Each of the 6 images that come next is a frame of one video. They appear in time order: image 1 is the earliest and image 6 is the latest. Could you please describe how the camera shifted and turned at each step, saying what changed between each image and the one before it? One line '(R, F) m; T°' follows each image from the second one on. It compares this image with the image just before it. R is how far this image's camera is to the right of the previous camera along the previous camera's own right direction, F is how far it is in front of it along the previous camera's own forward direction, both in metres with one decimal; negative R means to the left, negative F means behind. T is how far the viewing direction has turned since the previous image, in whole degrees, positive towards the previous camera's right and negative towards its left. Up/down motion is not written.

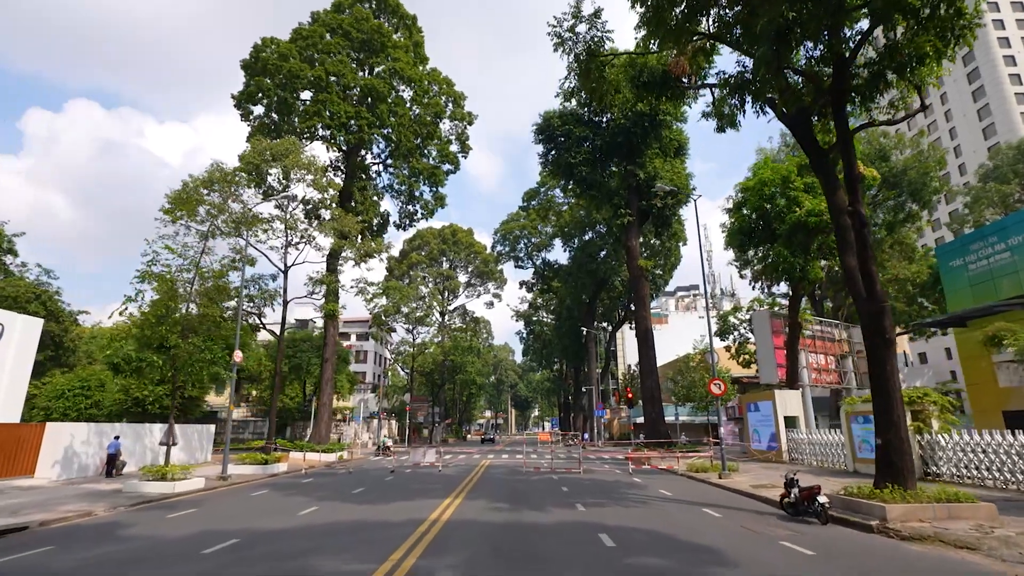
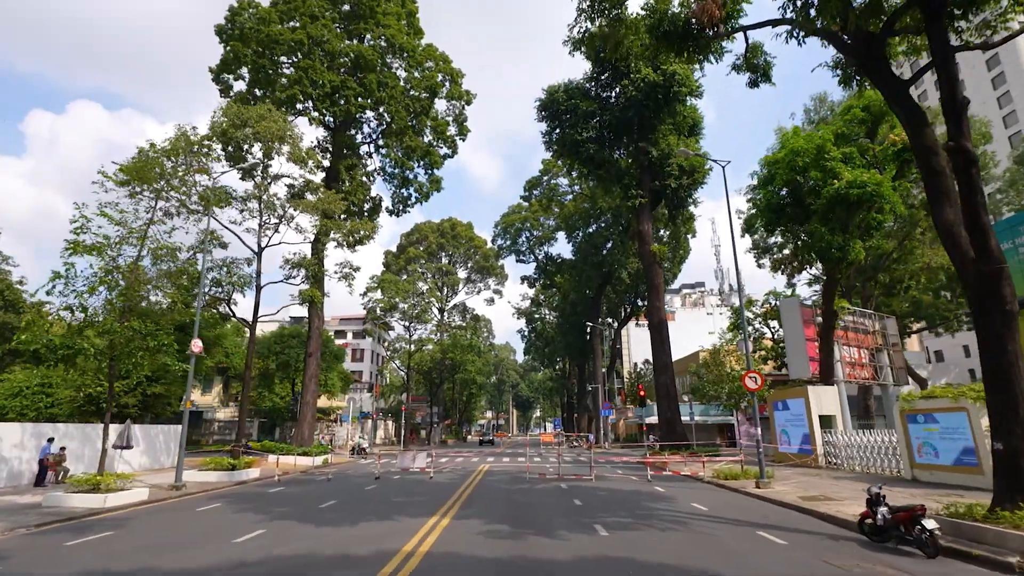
(0.0, +2.7) m; 0°
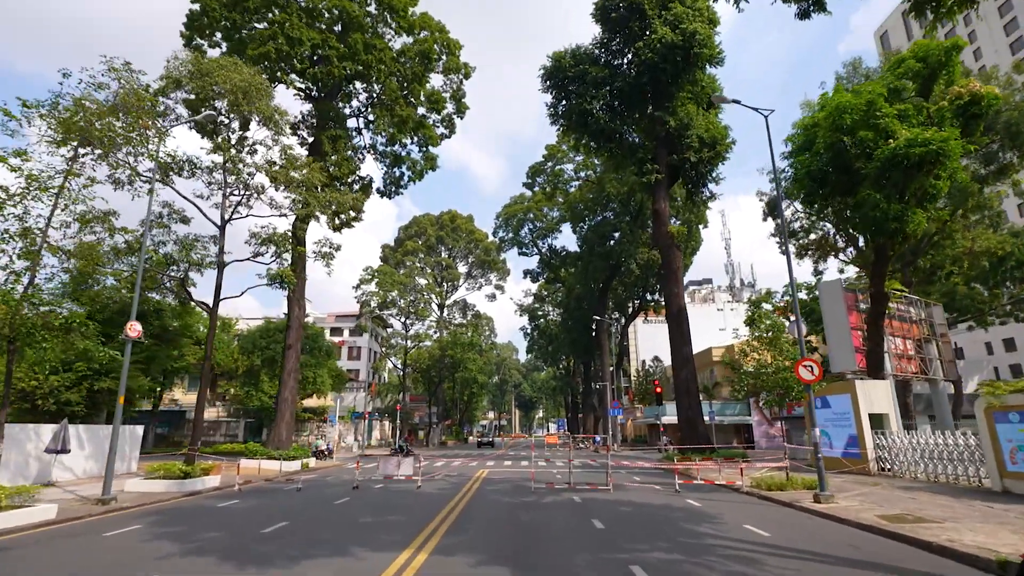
(0.0, +3.0) m; 0°
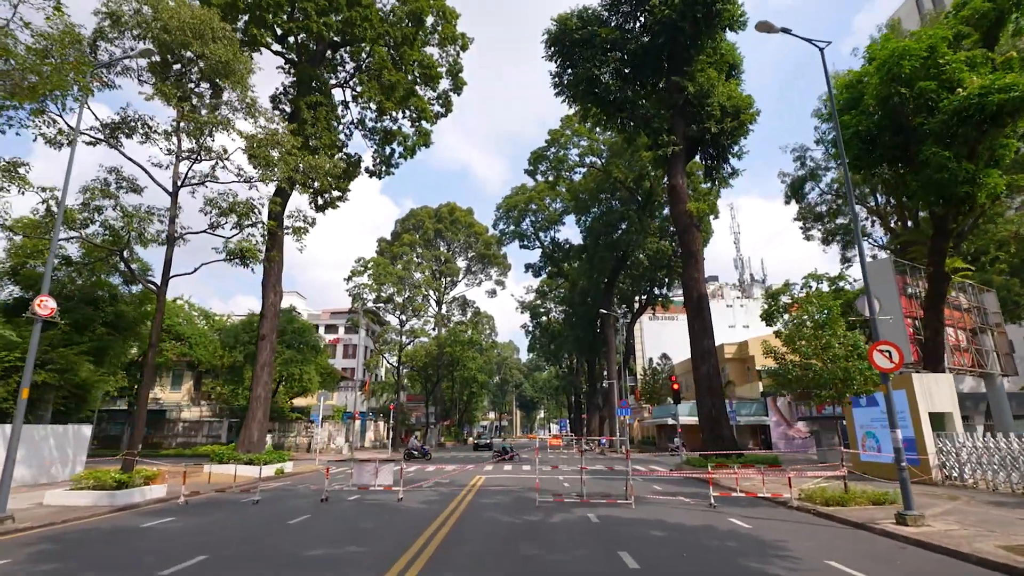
(0.0, +2.8) m; 0°
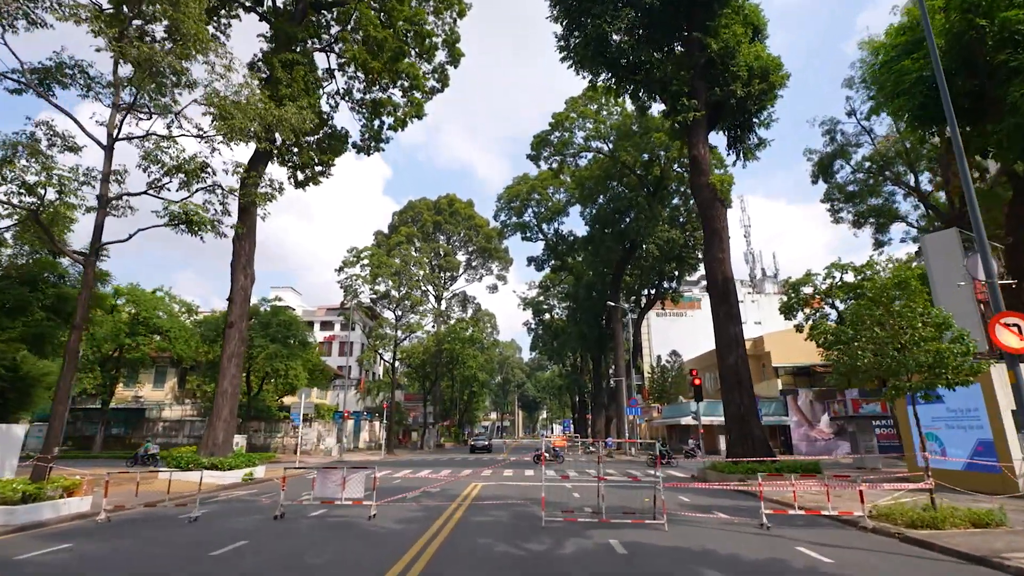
(+0.1, +2.7) m; 0°
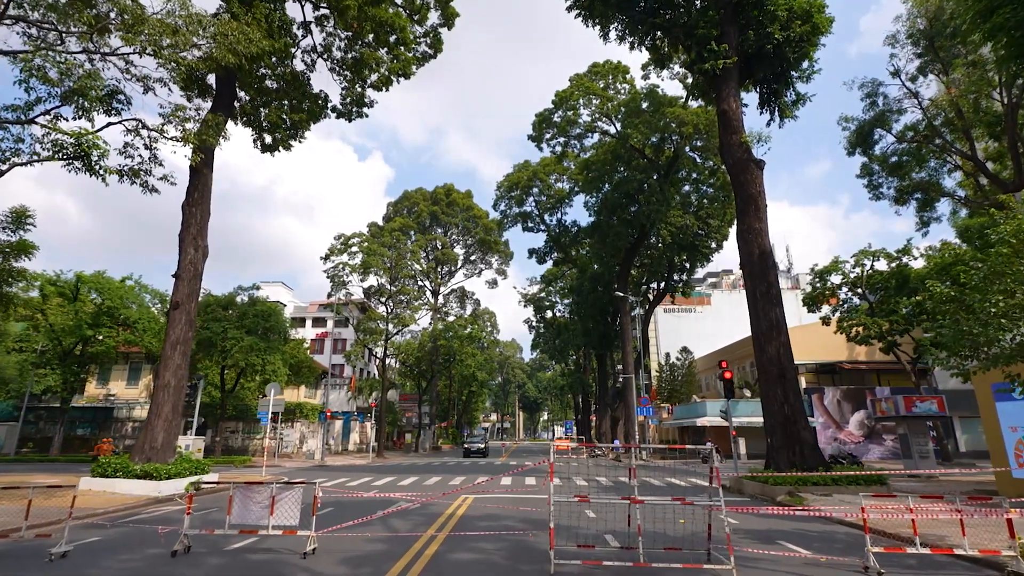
(+0.1, +3.2) m; 0°
